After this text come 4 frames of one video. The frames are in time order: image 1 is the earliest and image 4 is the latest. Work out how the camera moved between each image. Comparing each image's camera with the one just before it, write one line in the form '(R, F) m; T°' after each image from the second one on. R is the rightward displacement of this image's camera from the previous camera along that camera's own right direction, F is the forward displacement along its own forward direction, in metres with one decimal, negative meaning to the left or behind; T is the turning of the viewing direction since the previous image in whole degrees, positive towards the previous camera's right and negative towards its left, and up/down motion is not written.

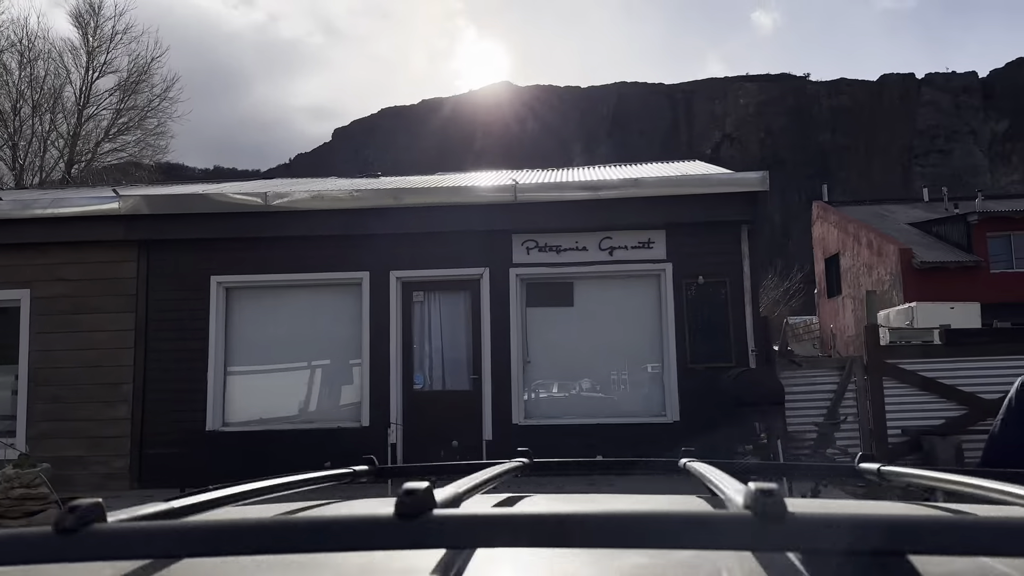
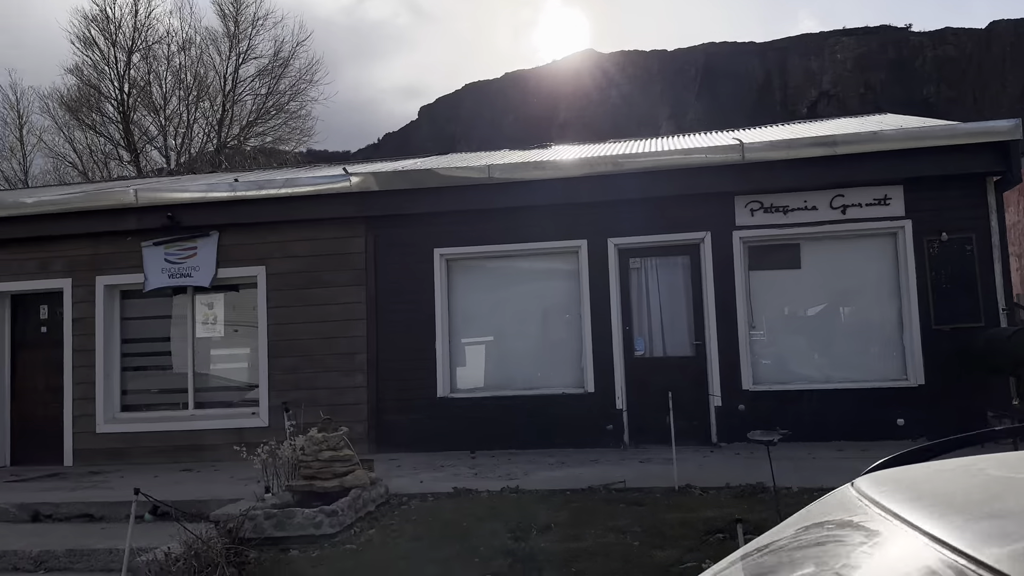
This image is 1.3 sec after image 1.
(-1.3, -0.1) m; -6°
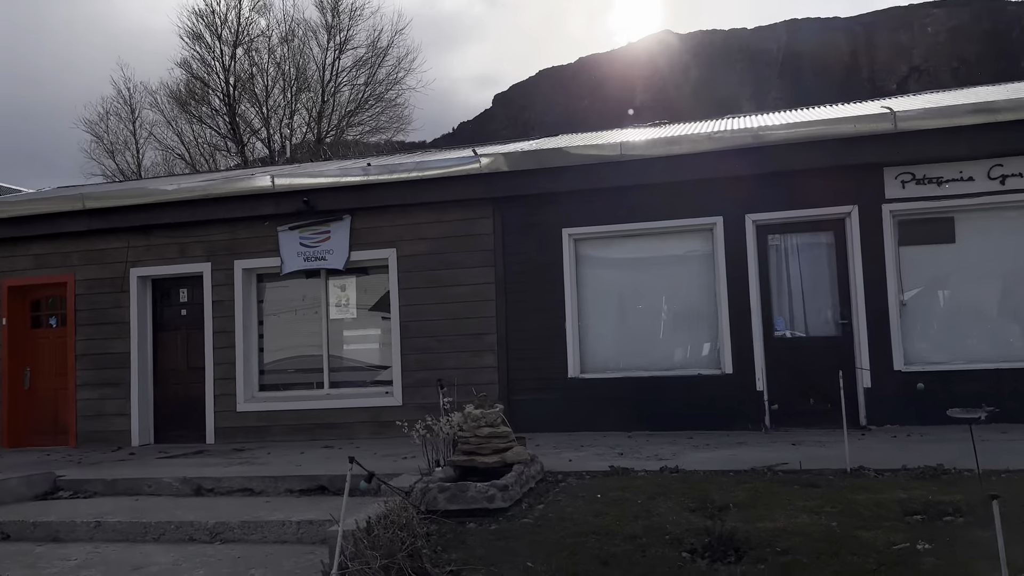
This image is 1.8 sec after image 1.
(-0.6, +0.1) m; -5°
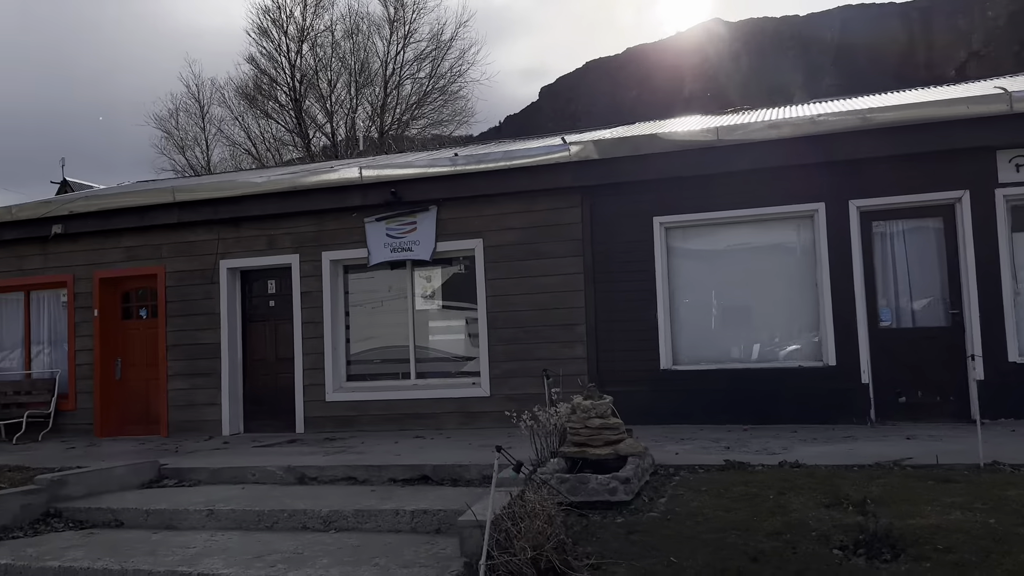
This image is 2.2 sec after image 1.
(-0.4, +0.1) m; -3°
